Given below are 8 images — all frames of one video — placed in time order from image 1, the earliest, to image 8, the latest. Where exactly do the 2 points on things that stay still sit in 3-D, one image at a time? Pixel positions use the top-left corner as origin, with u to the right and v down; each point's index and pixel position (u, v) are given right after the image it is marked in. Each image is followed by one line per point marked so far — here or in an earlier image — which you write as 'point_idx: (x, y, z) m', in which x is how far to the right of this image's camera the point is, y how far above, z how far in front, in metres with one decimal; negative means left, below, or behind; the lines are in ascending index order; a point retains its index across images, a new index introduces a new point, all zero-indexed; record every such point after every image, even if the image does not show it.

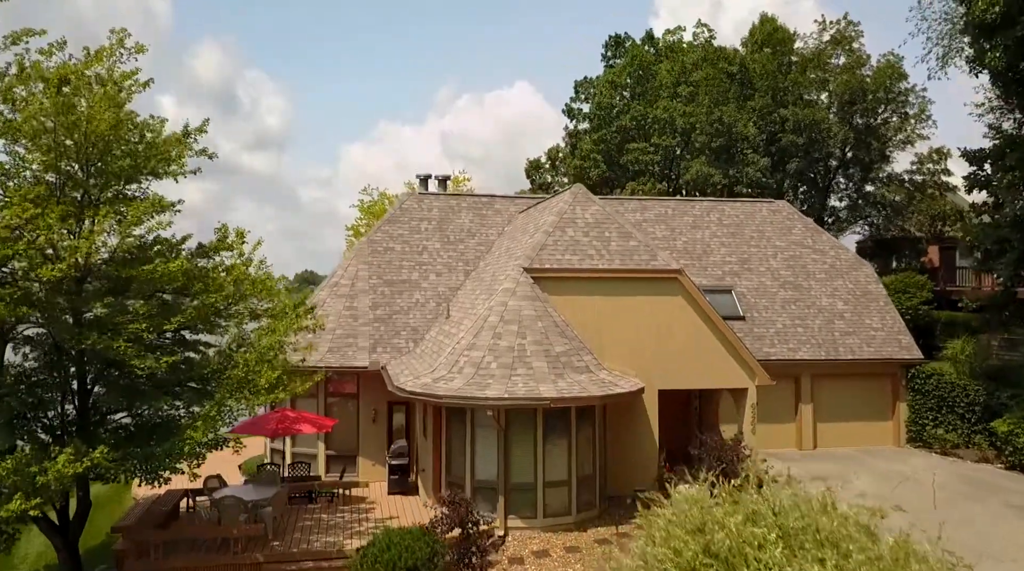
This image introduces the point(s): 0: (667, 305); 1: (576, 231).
0: (+3.3, -0.4, +17.3) m
1: (+1.4, +1.2, +17.8) m
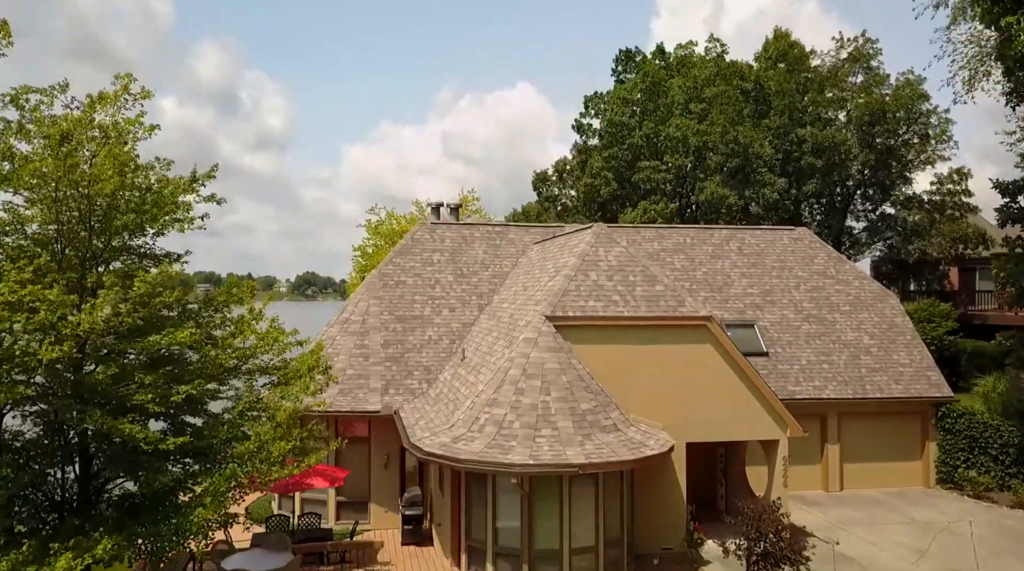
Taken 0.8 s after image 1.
0: (+3.8, -1.4, +16.5) m
1: (+1.9, +0.2, +17.1) m
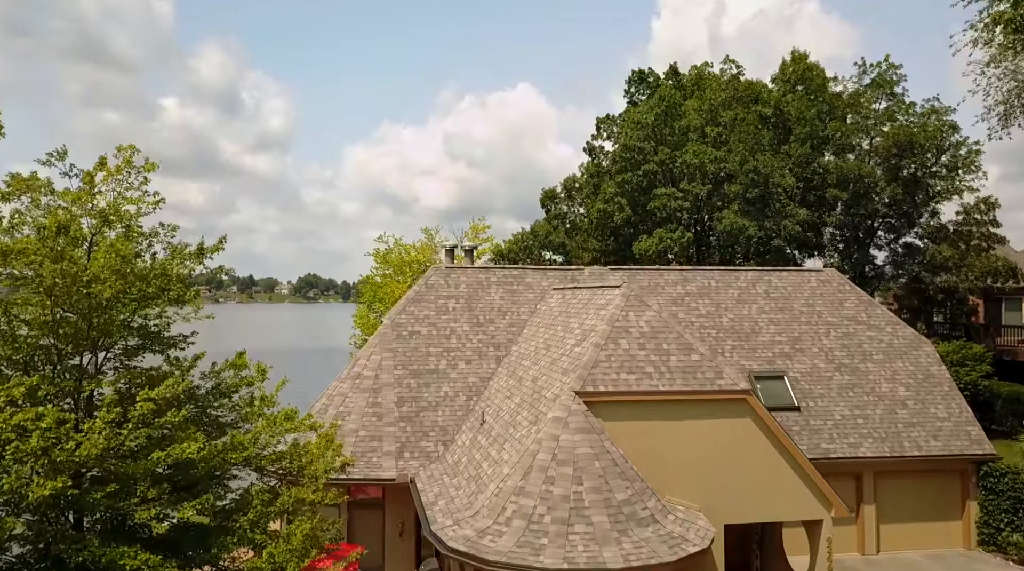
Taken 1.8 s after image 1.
0: (+4.3, -2.8, +15.5) m
1: (+2.4, -1.1, +16.0) m
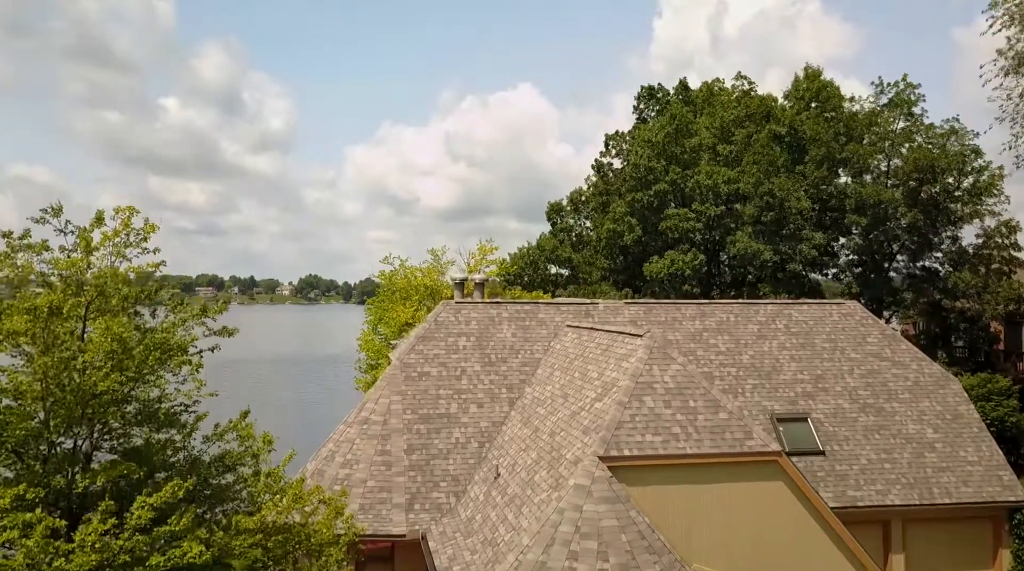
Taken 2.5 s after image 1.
0: (+4.6, -3.8, +14.7) m
1: (+2.7, -2.2, +15.2) m
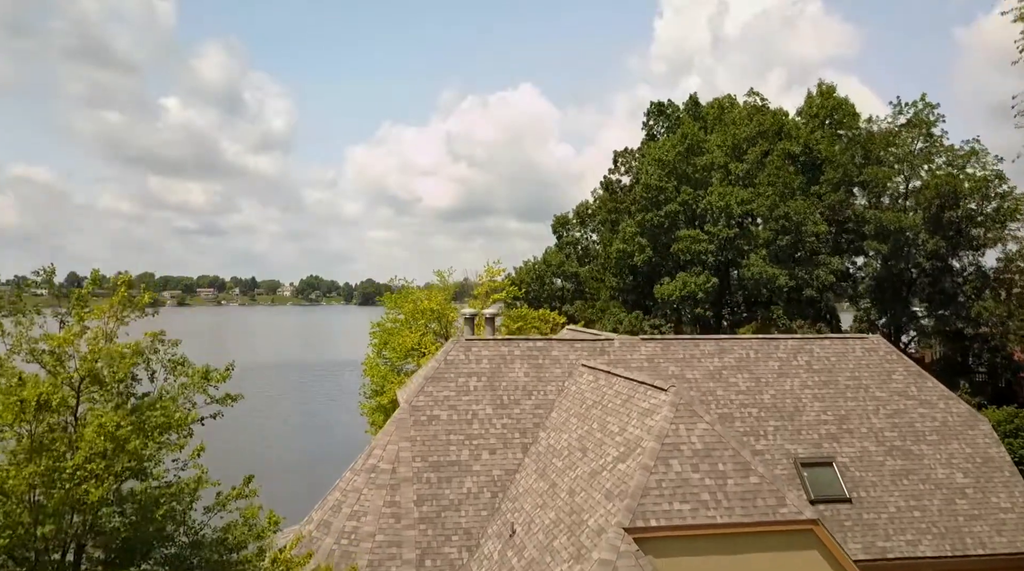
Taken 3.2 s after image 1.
0: (+5.0, -4.8, +13.8) m
1: (+3.0, -3.2, +14.4) m
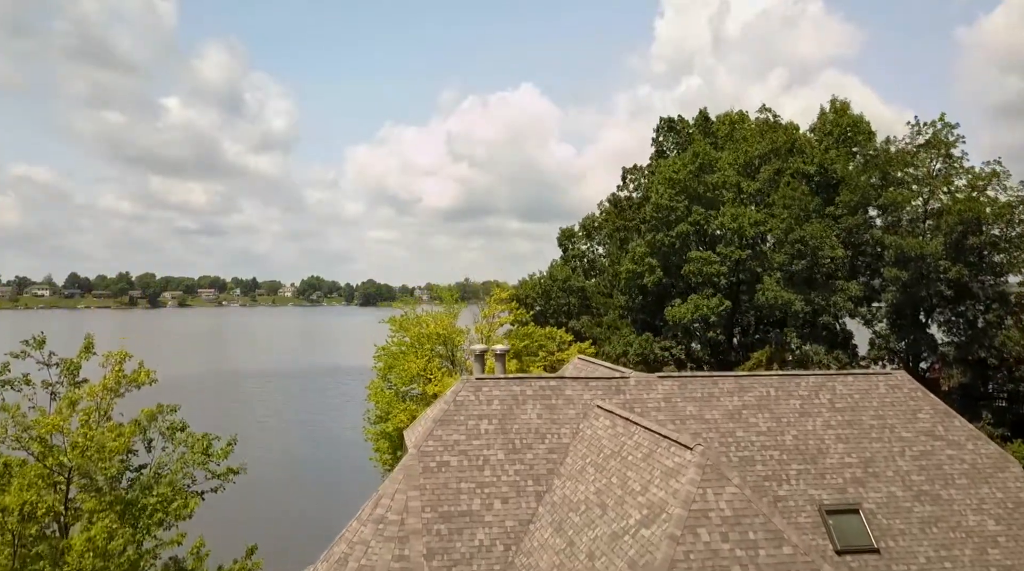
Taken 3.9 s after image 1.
0: (+5.3, -5.8, +13.0) m
1: (+3.4, -4.1, +13.6) m
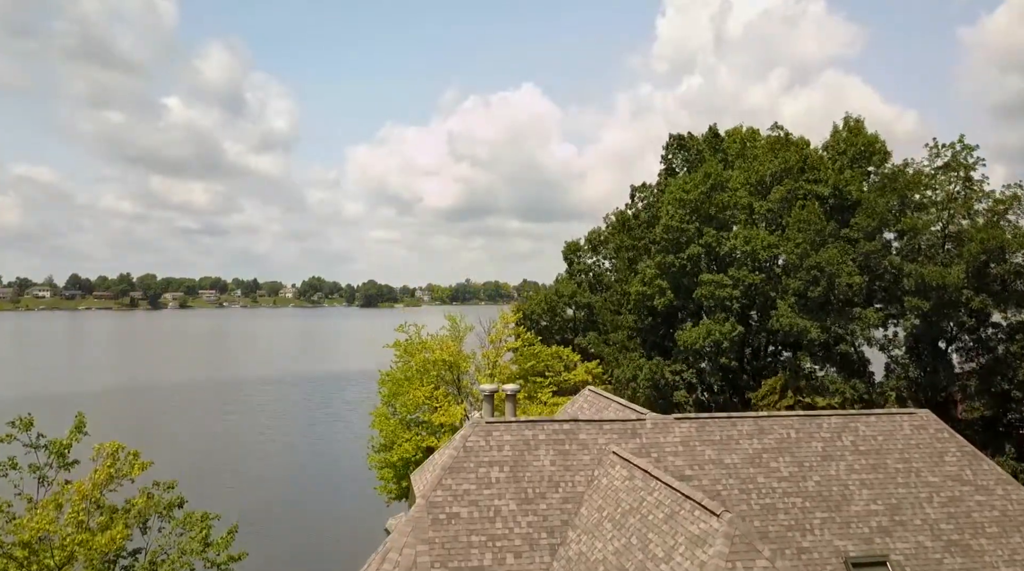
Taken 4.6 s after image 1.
0: (+5.6, -6.8, +12.2) m
1: (+3.7, -5.2, +12.8) m
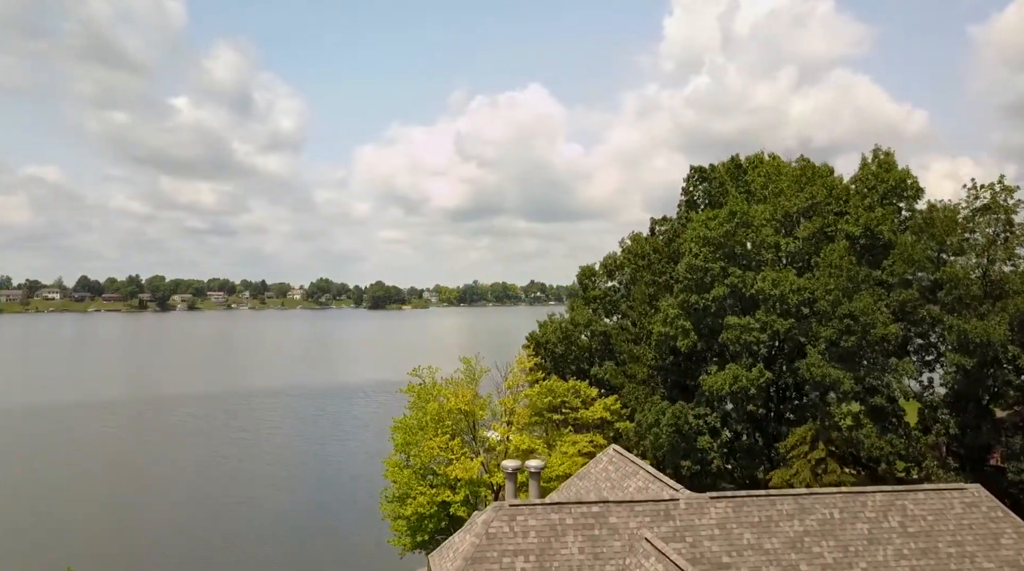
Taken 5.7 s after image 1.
0: (+6.1, -8.5, +10.9) m
1: (+4.2, -6.9, +11.5) m
